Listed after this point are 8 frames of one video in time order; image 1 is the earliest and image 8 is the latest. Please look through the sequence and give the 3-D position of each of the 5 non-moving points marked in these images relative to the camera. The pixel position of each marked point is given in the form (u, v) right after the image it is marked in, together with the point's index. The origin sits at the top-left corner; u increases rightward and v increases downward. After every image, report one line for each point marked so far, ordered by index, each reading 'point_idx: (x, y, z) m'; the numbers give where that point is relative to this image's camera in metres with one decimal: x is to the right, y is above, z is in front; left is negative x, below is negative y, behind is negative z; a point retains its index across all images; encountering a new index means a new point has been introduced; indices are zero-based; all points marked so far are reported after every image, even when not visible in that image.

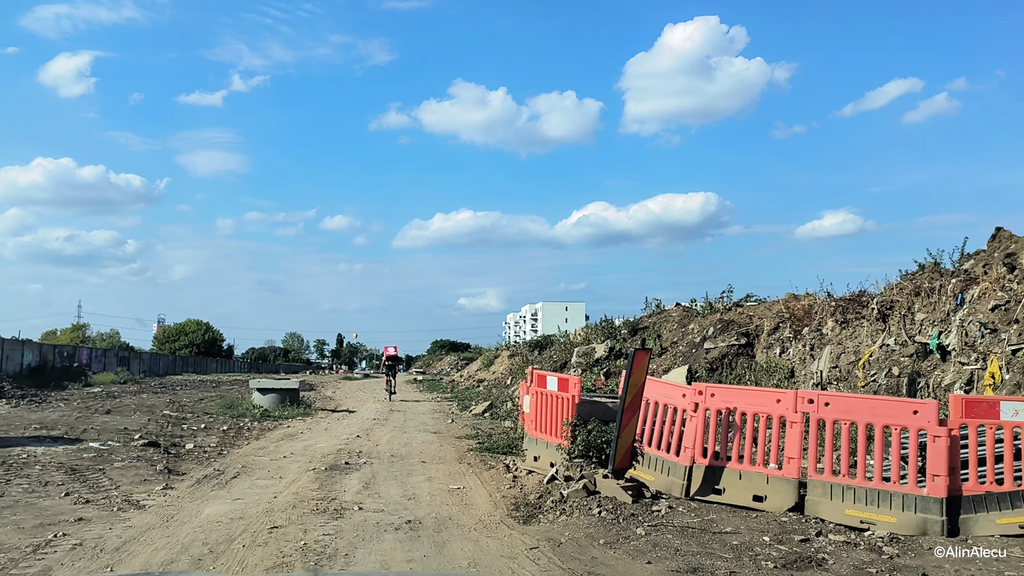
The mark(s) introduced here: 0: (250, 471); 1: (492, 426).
0: (-3.9, -2.7, +10.1) m
1: (-0.5, -3.5, +17.2) m
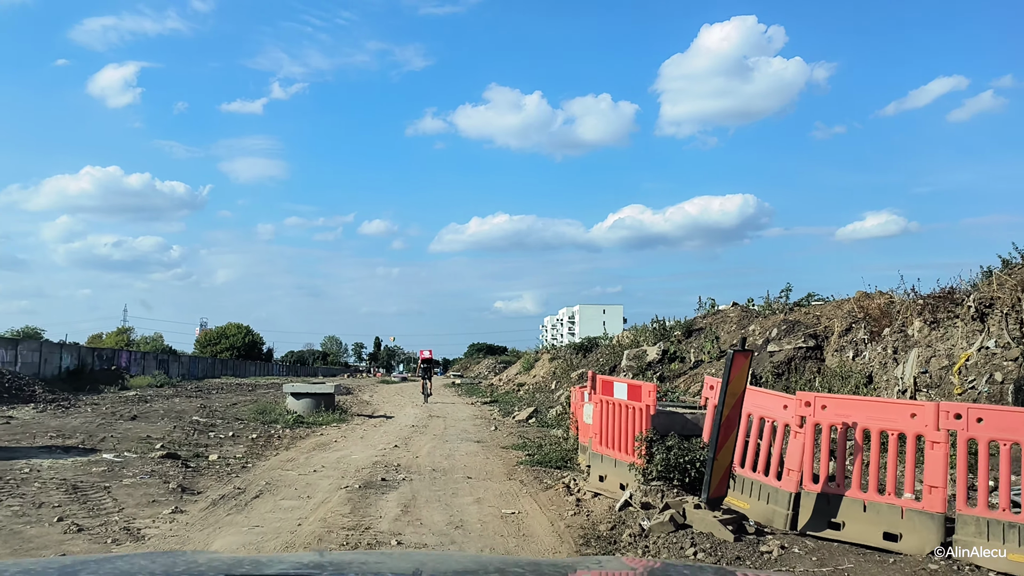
0: (-3.1, -2.6, +8.9) m
1: (+0.6, -3.4, +15.8) m
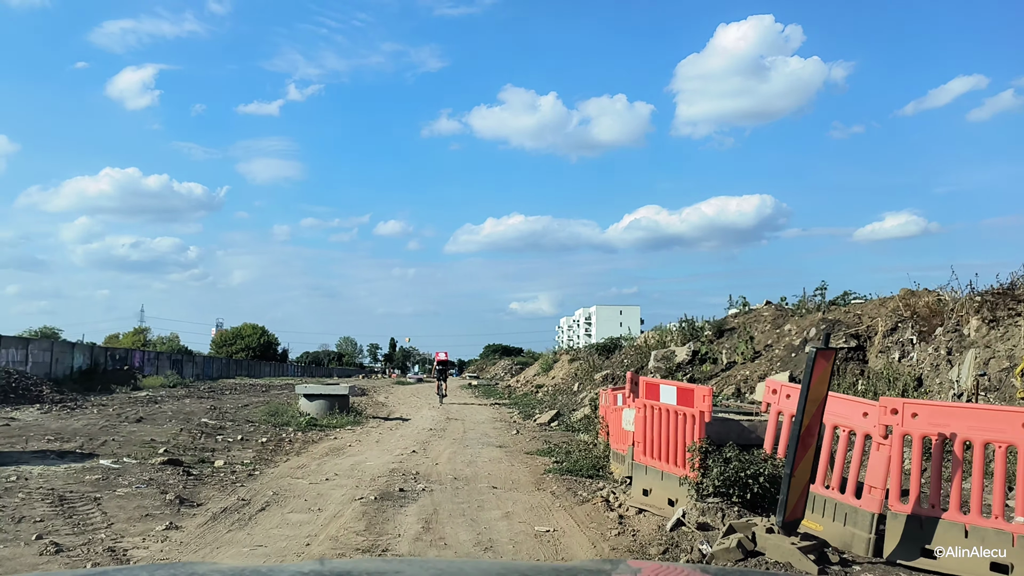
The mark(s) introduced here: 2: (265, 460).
0: (-2.7, -2.5, +8.1) m
1: (+1.2, -3.3, +14.9) m
2: (-4.2, -2.9, +11.5) m
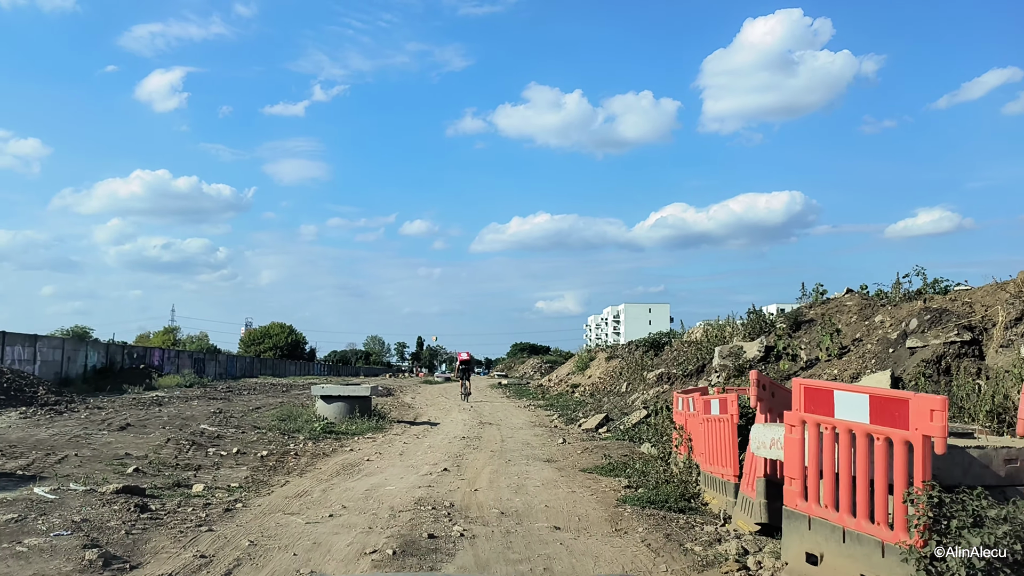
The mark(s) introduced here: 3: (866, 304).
0: (-2.1, -2.2, +5.6) m
1: (+2.1, -3.0, +12.2) m
2: (-3.4, -2.6, +9.1) m
3: (+9.1, -0.4, +17.6) m
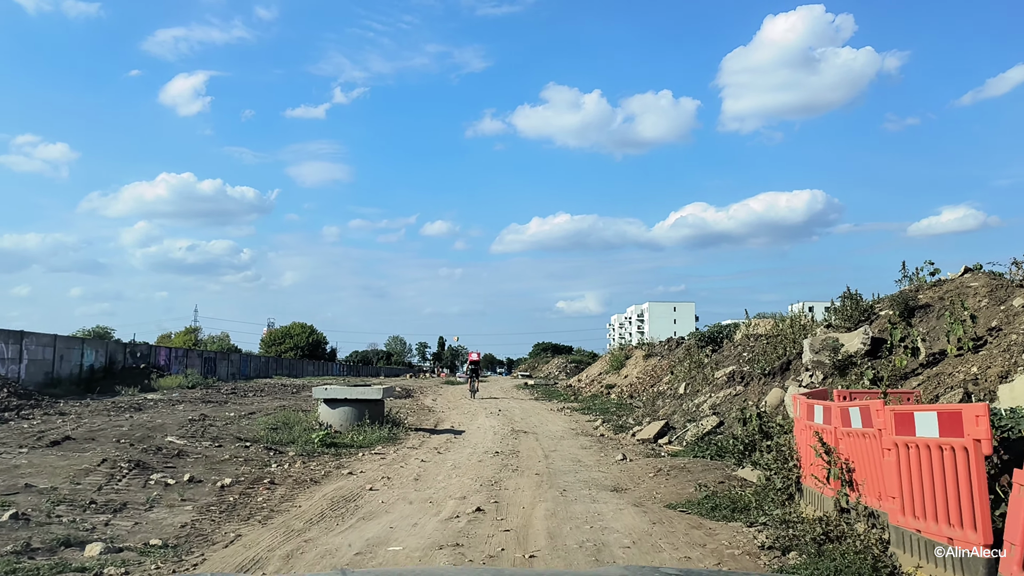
0: (-1.6, -1.8, +2.4) m
1: (+2.8, -2.5, +8.9) m
2: (-2.8, -2.2, +5.9) m
3: (+10.0, +0.1, +14.0) m
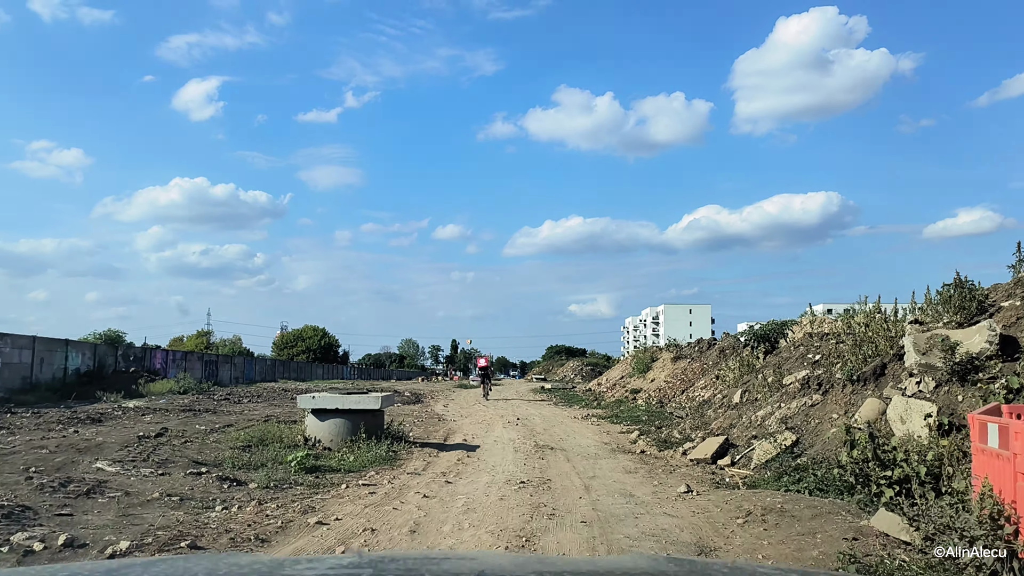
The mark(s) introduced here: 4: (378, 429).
0: (-1.3, -1.5, -0.4) m
1: (+3.2, -2.2, +6.0) m
2: (-2.5, -1.9, +3.1) m
3: (+10.4, +0.4, +11.0) m
4: (-2.8, -2.9, +14.1) m
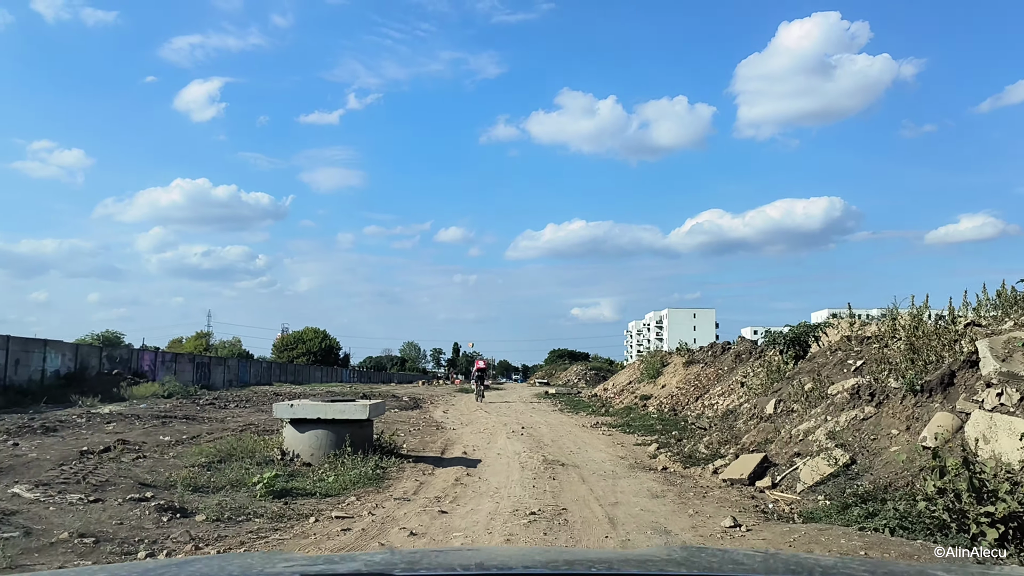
0: (-1.3, -1.3, -2.0) m
1: (+3.2, -2.1, +4.3) m
2: (-2.4, -1.7, +1.5) m
3: (+10.5, +0.4, +9.3) m
4: (-2.7, -2.8, +12.5) m
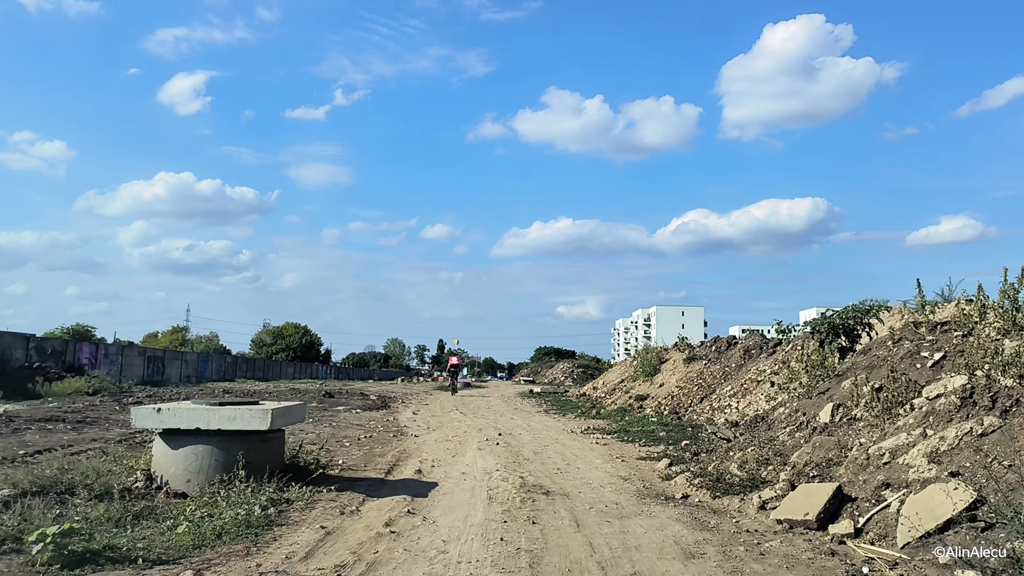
0: (-1.4, -0.8, -5.6) m
1: (+3.0, -1.6, +0.9) m
2: (-2.6, -1.2, -2.1) m
3: (+10.2, +0.9, +6.1) m
4: (-3.1, -2.2, +8.9) m
